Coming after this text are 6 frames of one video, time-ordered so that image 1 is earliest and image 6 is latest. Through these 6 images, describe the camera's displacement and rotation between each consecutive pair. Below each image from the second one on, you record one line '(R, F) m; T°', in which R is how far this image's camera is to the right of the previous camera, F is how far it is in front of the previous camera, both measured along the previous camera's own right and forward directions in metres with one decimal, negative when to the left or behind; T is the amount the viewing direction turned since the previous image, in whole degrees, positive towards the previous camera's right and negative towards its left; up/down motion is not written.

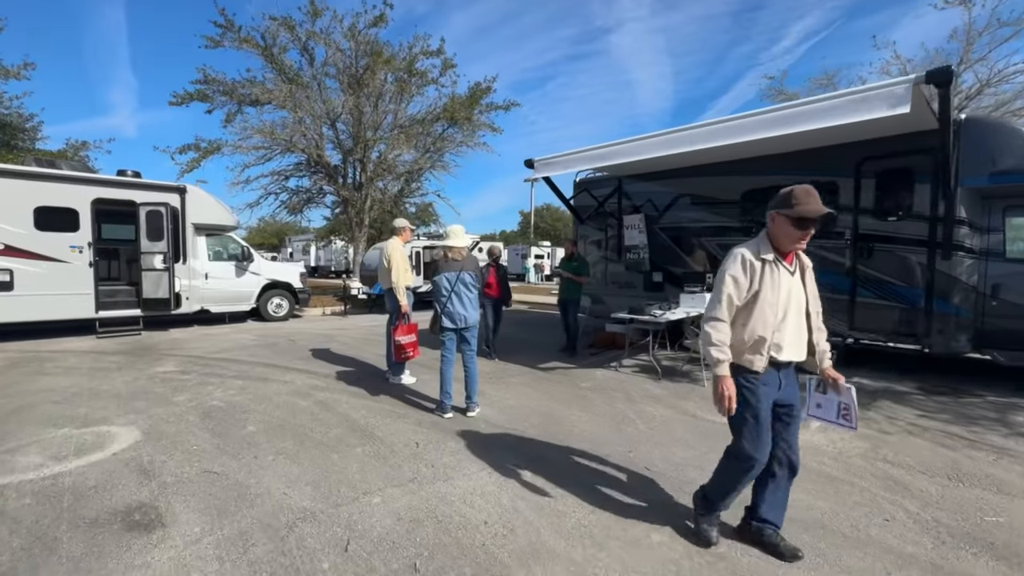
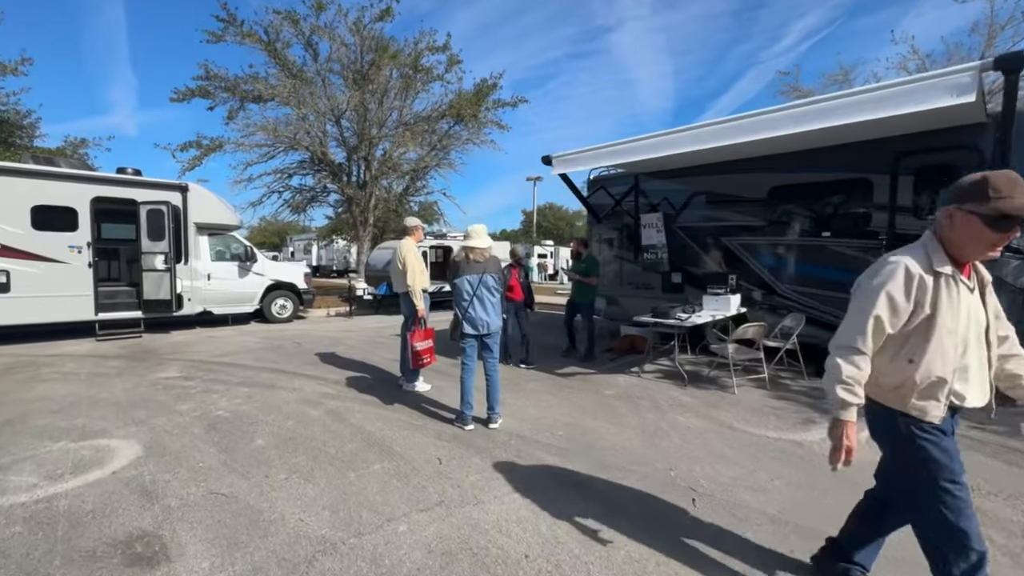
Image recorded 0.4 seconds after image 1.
(-0.3, +0.3) m; 0°
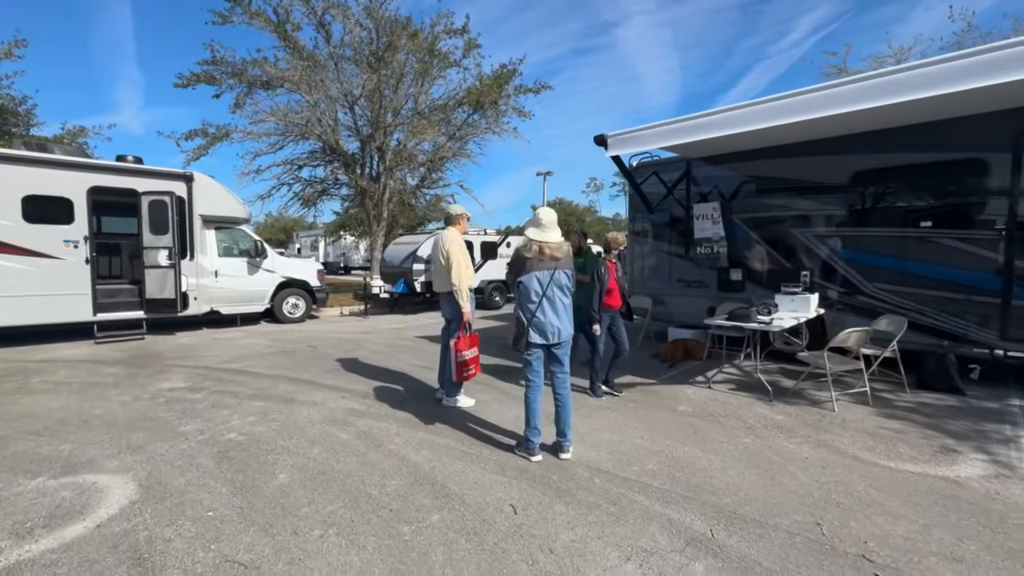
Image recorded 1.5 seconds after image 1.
(-0.6, +0.9) m; -1°
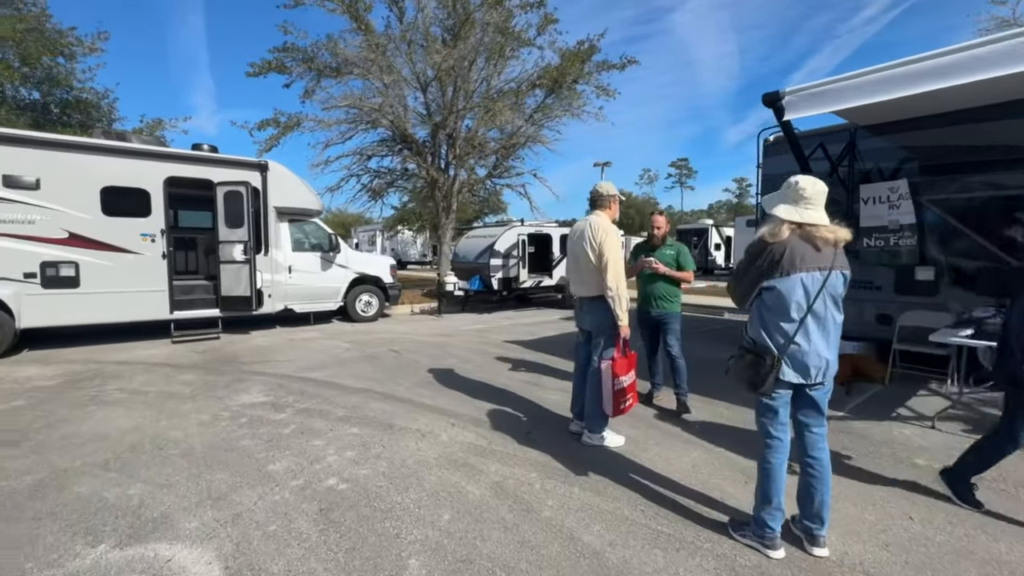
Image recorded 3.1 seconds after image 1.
(-1.0, +1.1) m; -6°
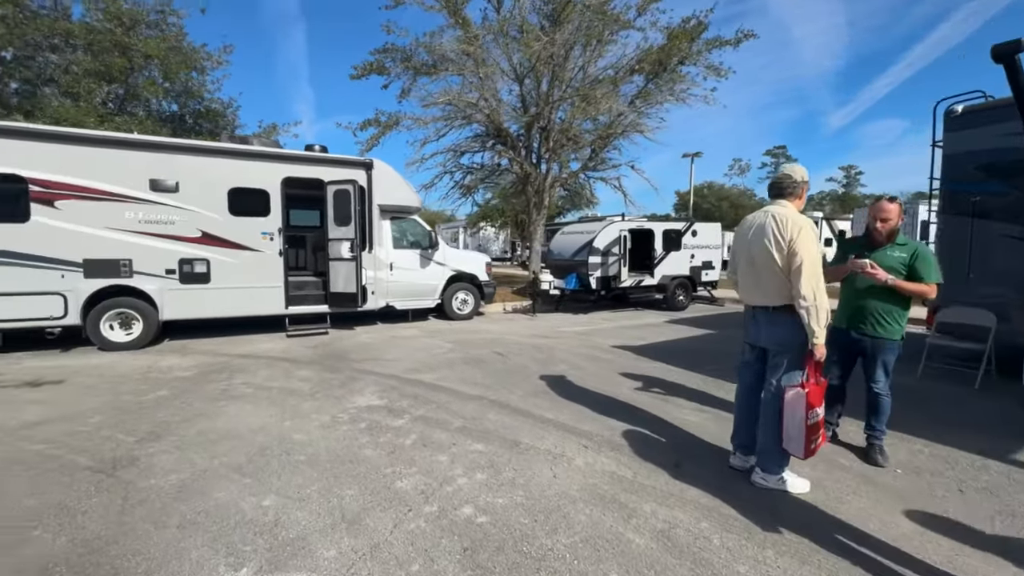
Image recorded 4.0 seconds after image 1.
(-0.6, +0.5) m; -9°
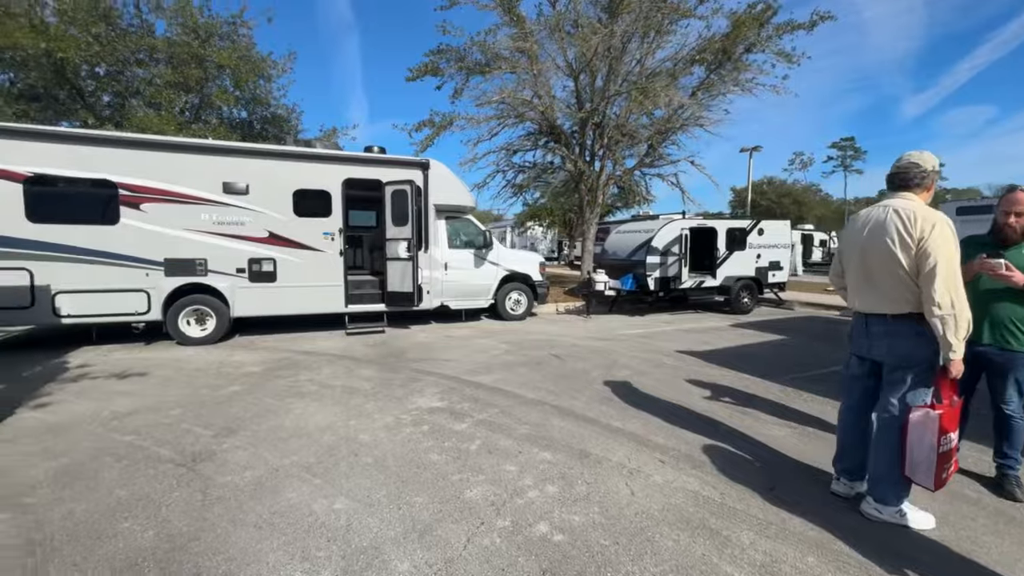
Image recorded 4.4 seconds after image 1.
(-0.2, +0.2) m; -6°
